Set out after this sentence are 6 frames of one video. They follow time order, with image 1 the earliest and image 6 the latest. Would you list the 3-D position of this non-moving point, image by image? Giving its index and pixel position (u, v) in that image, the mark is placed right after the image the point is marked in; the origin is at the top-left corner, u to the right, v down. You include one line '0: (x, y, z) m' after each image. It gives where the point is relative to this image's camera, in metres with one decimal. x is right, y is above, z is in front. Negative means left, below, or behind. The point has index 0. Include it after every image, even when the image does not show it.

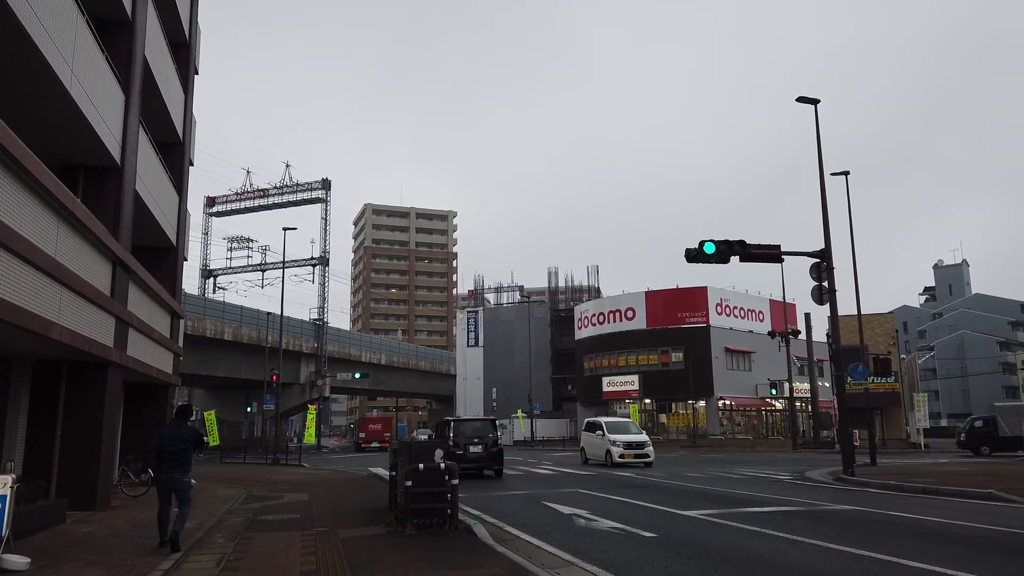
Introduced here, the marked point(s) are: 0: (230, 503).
0: (-5.9, -4.6, +15.3) m
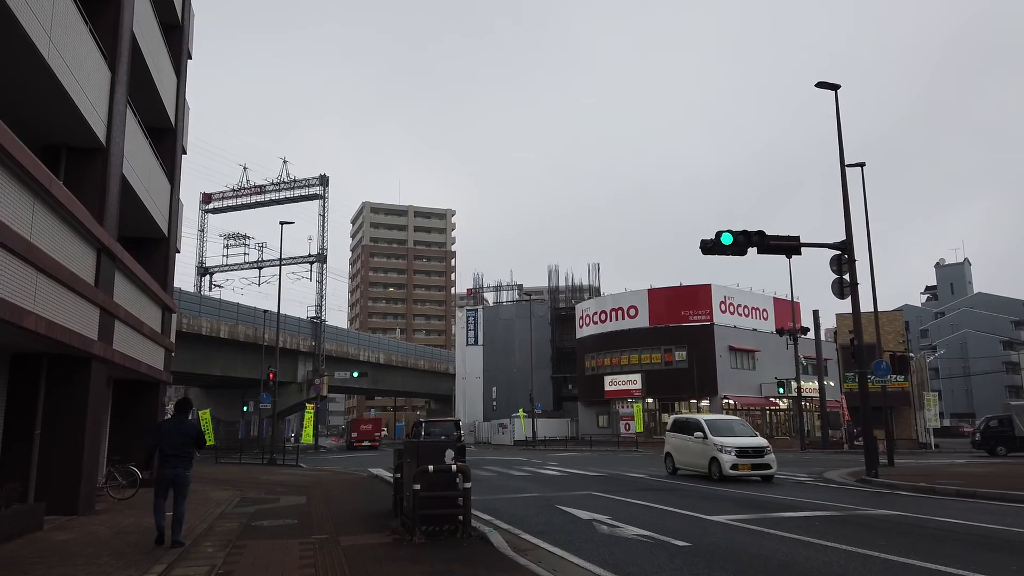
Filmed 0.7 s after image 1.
0: (-5.7, -4.4, +14.4) m
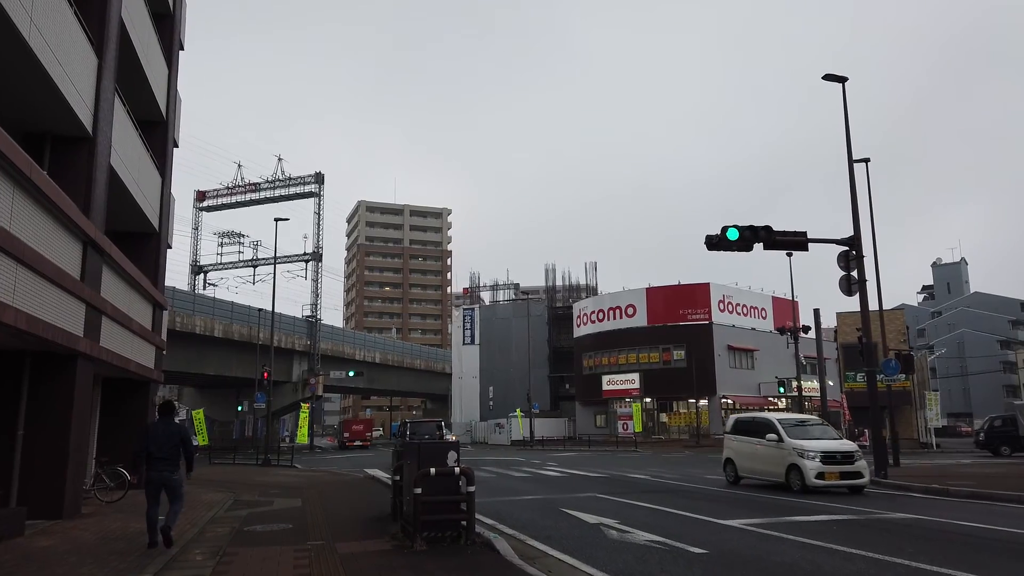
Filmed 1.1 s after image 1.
0: (-5.7, -4.3, +13.9) m
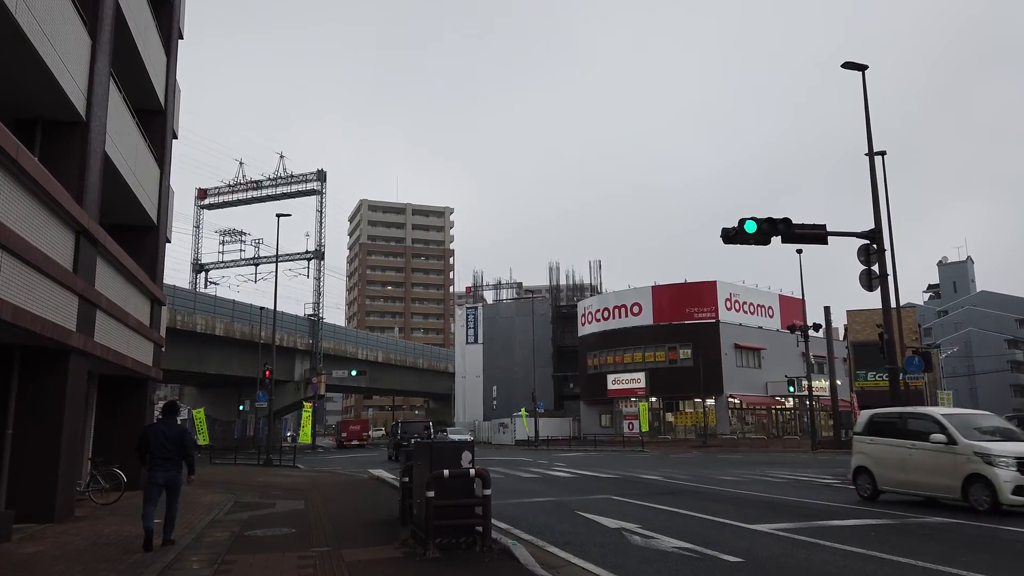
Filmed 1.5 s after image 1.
0: (-5.4, -4.1, +13.3) m
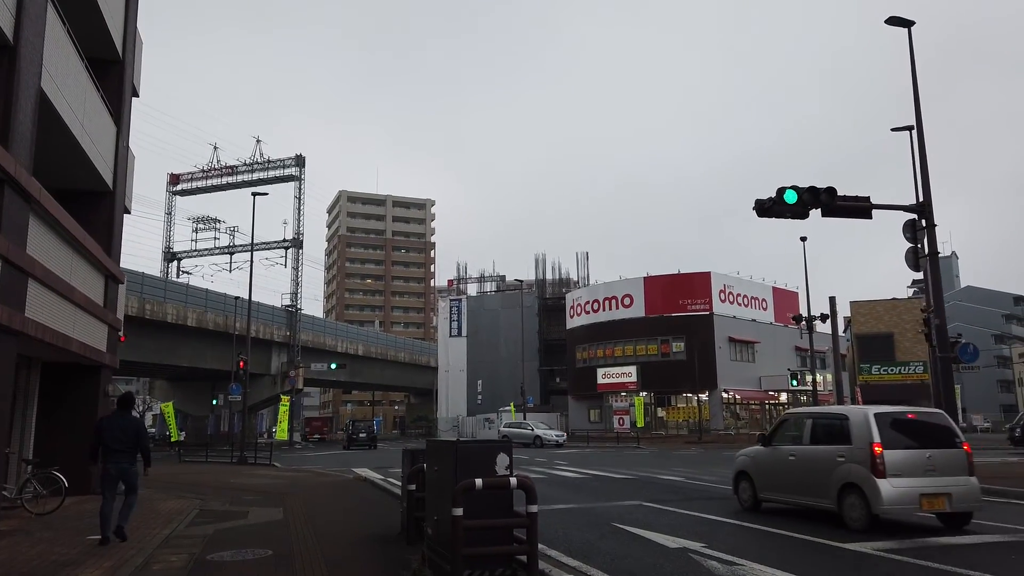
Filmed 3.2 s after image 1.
0: (-5.1, -3.6, +11.1) m
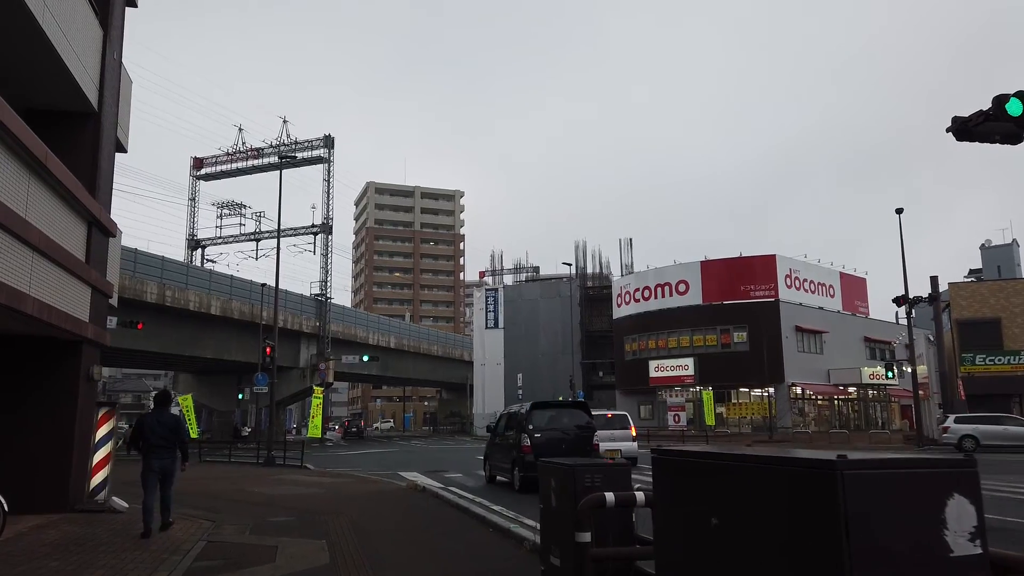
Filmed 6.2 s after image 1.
0: (-3.4, -2.8, +7.3) m
